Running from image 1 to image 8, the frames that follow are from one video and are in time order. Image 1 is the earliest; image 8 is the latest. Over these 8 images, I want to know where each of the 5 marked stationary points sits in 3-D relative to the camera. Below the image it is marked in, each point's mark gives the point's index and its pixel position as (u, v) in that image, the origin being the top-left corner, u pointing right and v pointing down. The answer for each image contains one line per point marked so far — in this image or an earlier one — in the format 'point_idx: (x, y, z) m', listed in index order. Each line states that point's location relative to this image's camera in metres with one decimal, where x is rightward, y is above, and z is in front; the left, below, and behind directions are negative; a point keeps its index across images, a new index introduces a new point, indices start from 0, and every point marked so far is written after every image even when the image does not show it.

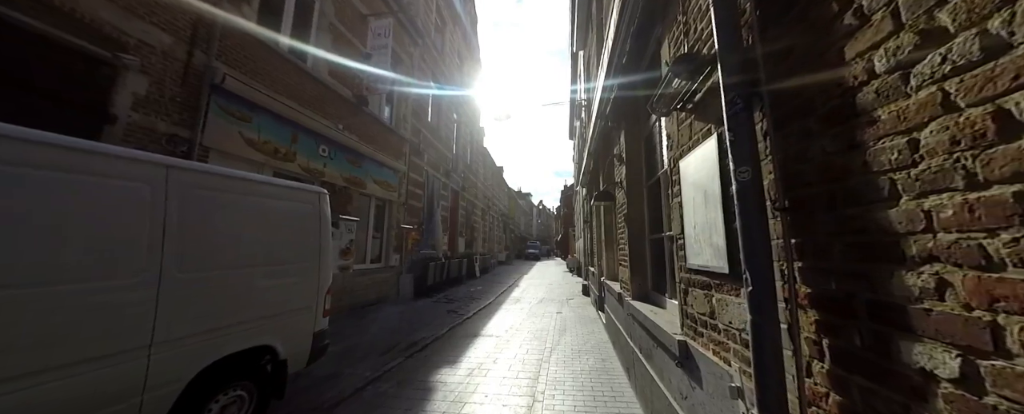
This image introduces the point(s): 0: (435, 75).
0: (-3.1, +5.3, +13.0) m
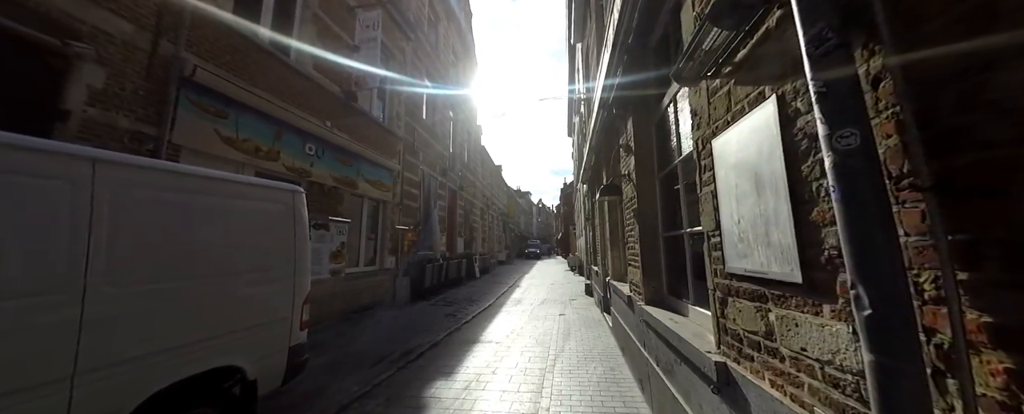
0: (-3.3, +5.3, +12.6) m
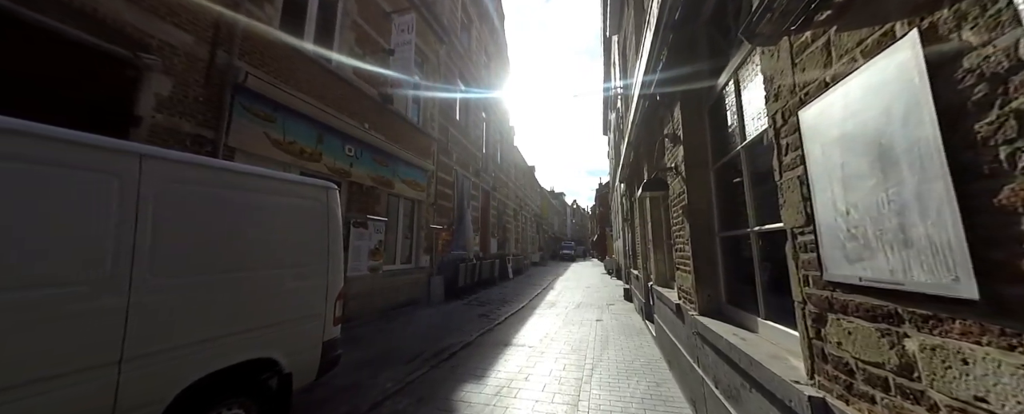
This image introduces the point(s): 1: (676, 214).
0: (-1.9, +5.3, +12.7) m
1: (+1.7, -0.1, +3.3) m
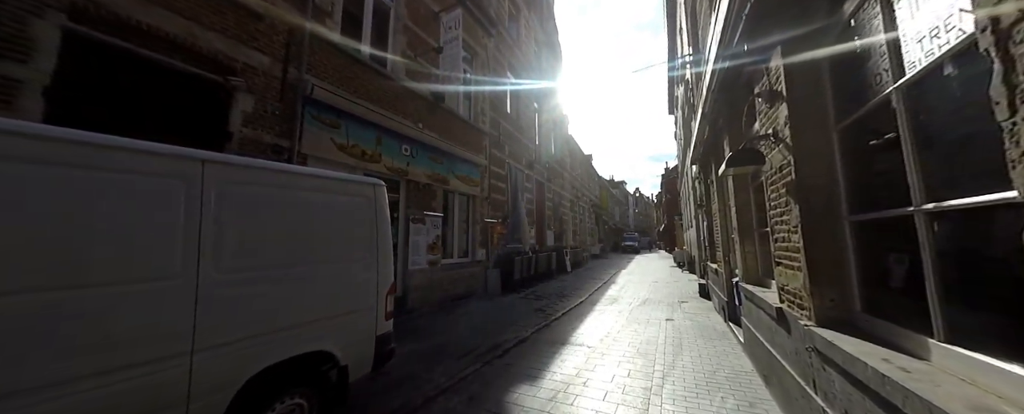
0: (0.0, +5.6, +12.4) m
1: (+2.1, +0.1, +2.6) m
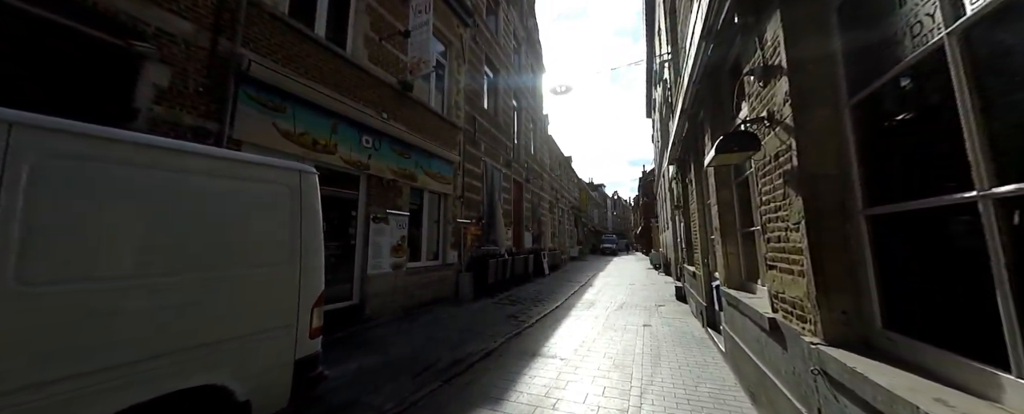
0: (-0.8, +5.6, +12.0) m
1: (+1.8, +0.1, +2.3) m
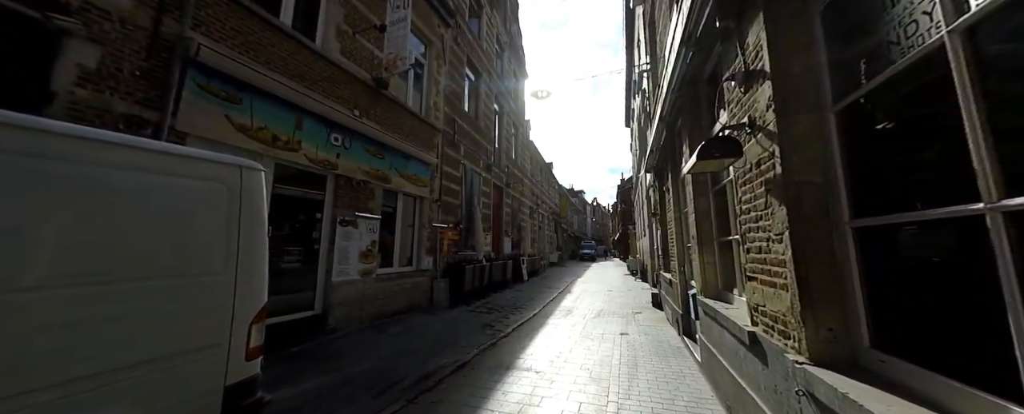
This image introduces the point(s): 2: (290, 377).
0: (-1.5, +5.4, +11.8) m
1: (+1.6, +0.1, +2.2) m
2: (-2.6, -2.0, +3.7) m
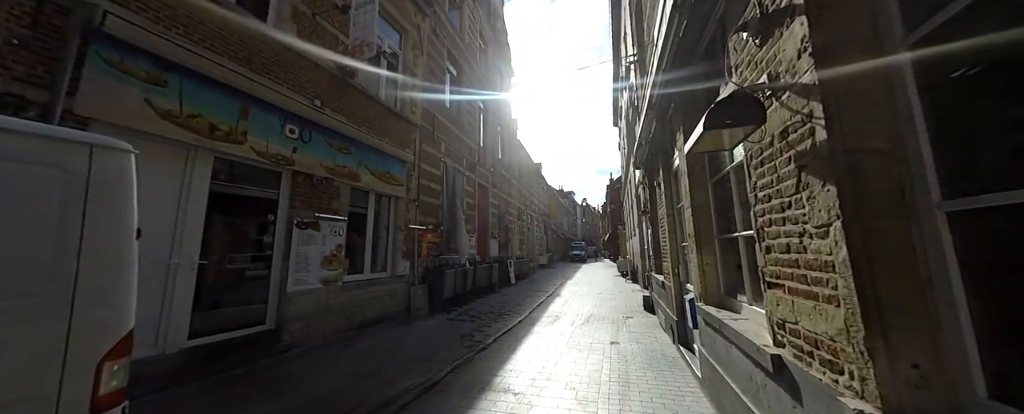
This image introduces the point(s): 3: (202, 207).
0: (-2.1, +5.4, +11.3) m
1: (+1.4, +0.1, +1.7) m
2: (-2.8, -2.0, +3.1) m
3: (-3.7, 0.0, +3.9) m
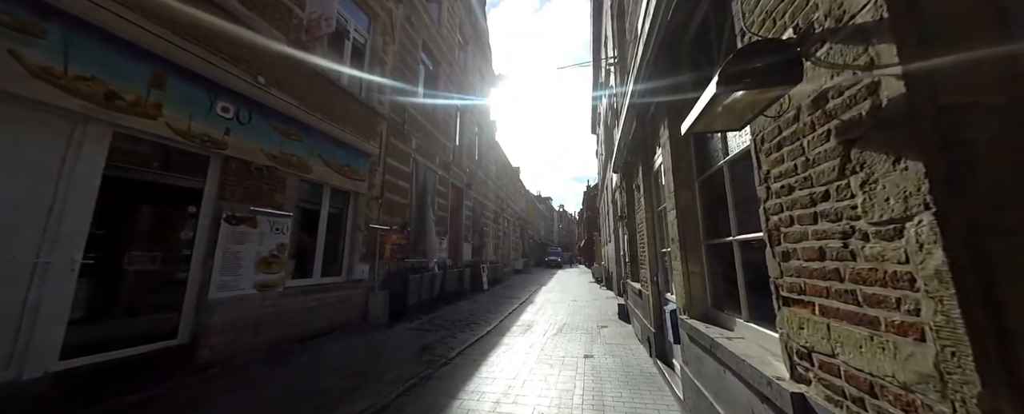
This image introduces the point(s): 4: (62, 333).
0: (-2.8, +5.4, +10.7) m
1: (+1.1, +0.2, +1.3) m
2: (-3.2, -1.8, +2.4) m
3: (-4.1, +0.1, +3.1) m
4: (-4.1, -1.2, +3.0) m
